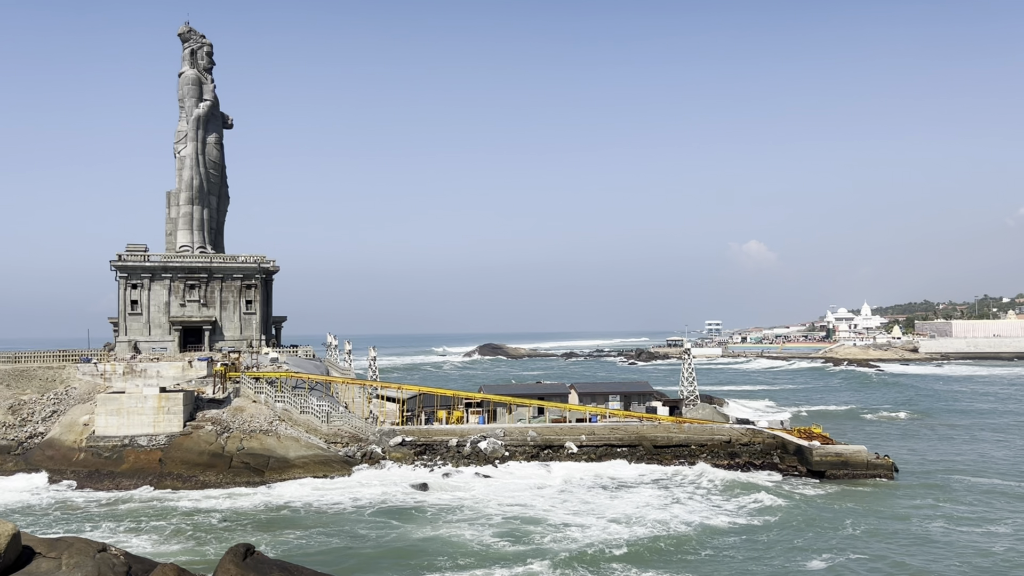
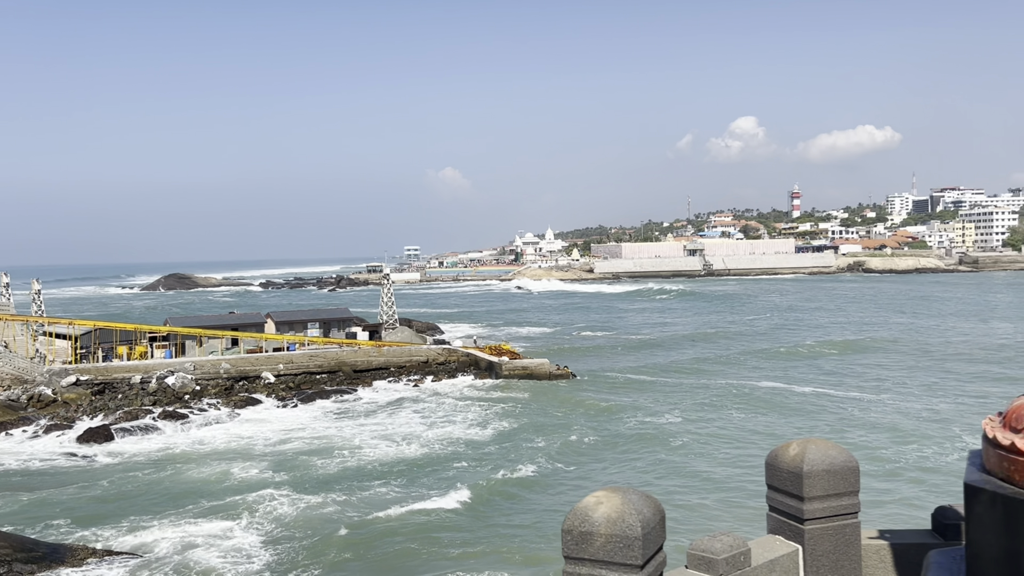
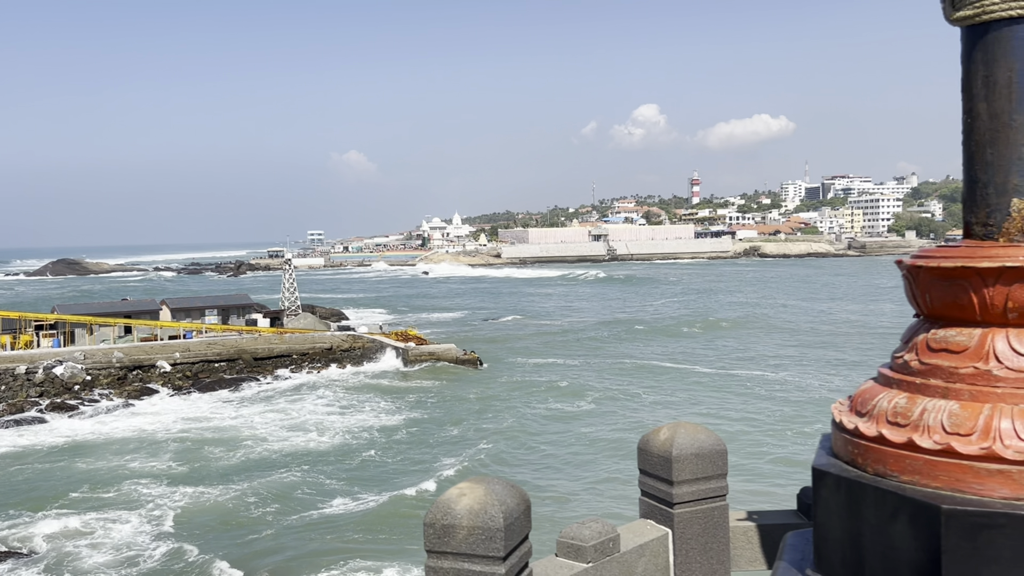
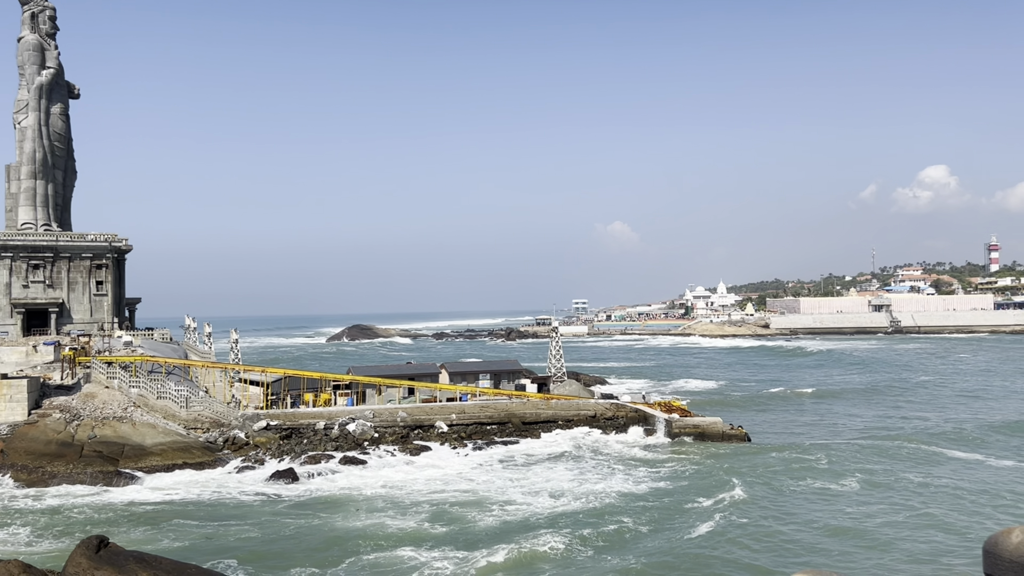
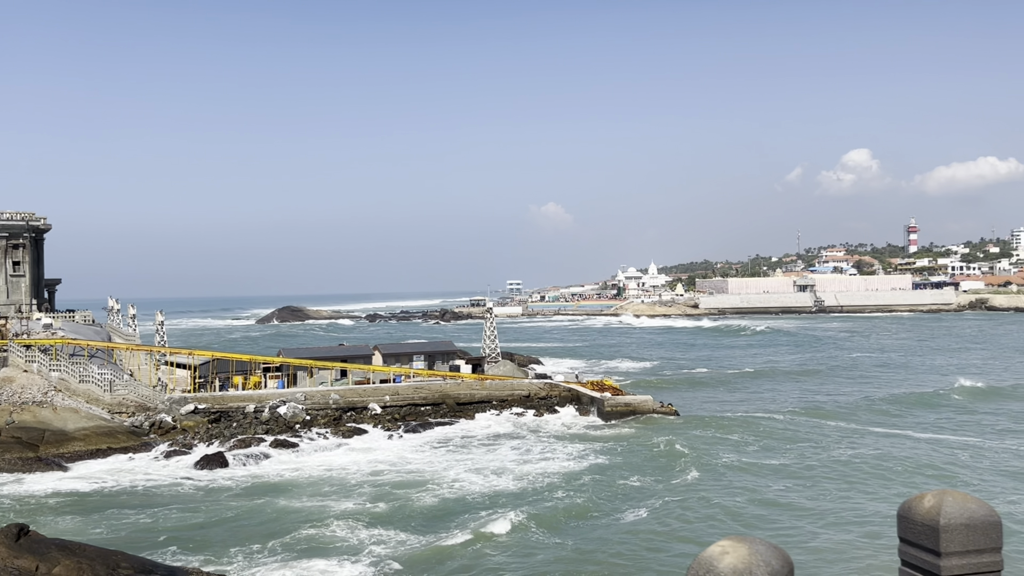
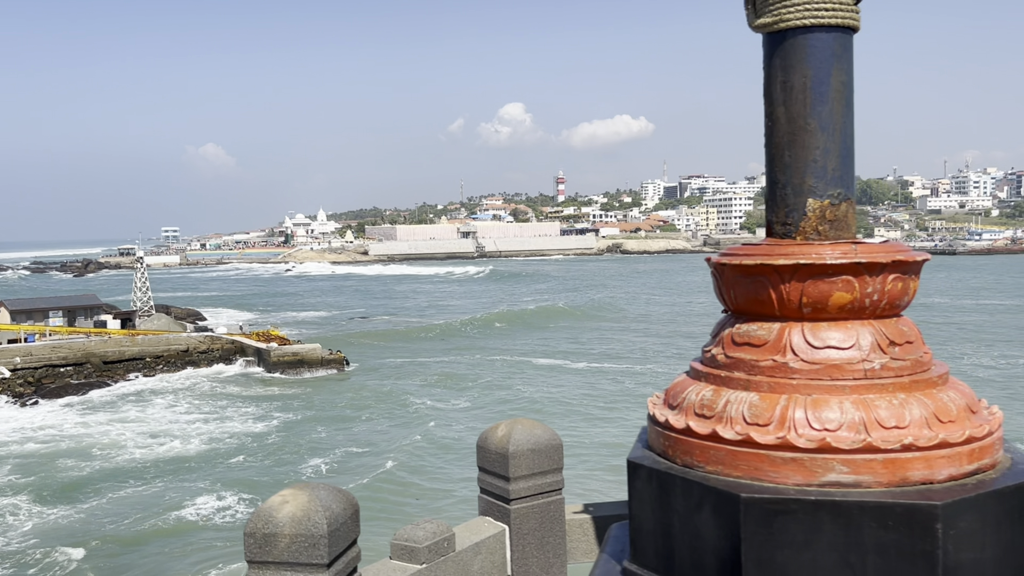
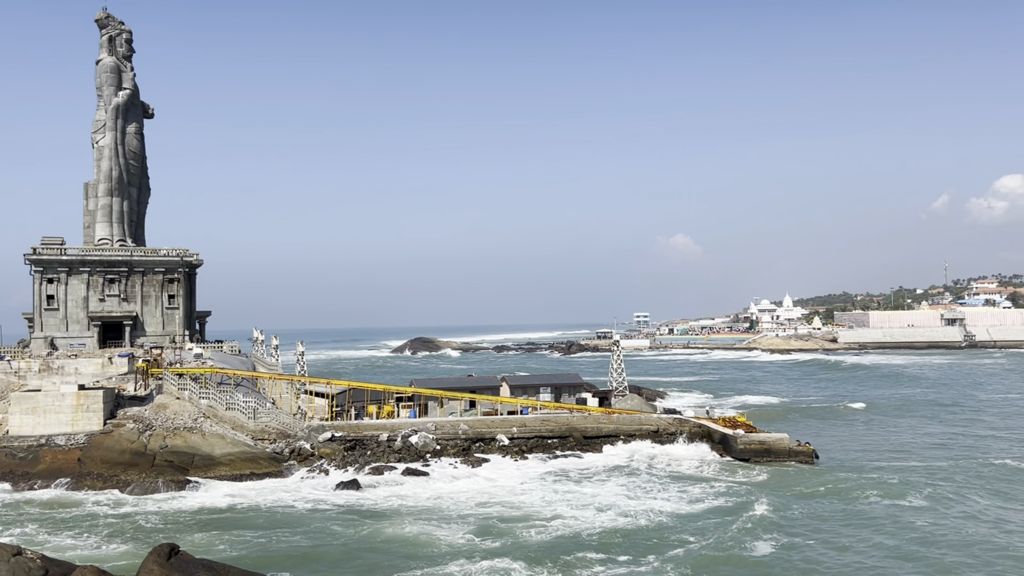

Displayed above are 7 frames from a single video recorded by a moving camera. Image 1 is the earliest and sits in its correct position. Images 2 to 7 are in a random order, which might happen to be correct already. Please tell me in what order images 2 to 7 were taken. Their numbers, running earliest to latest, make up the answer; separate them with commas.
7, 4, 5, 2, 3, 6
